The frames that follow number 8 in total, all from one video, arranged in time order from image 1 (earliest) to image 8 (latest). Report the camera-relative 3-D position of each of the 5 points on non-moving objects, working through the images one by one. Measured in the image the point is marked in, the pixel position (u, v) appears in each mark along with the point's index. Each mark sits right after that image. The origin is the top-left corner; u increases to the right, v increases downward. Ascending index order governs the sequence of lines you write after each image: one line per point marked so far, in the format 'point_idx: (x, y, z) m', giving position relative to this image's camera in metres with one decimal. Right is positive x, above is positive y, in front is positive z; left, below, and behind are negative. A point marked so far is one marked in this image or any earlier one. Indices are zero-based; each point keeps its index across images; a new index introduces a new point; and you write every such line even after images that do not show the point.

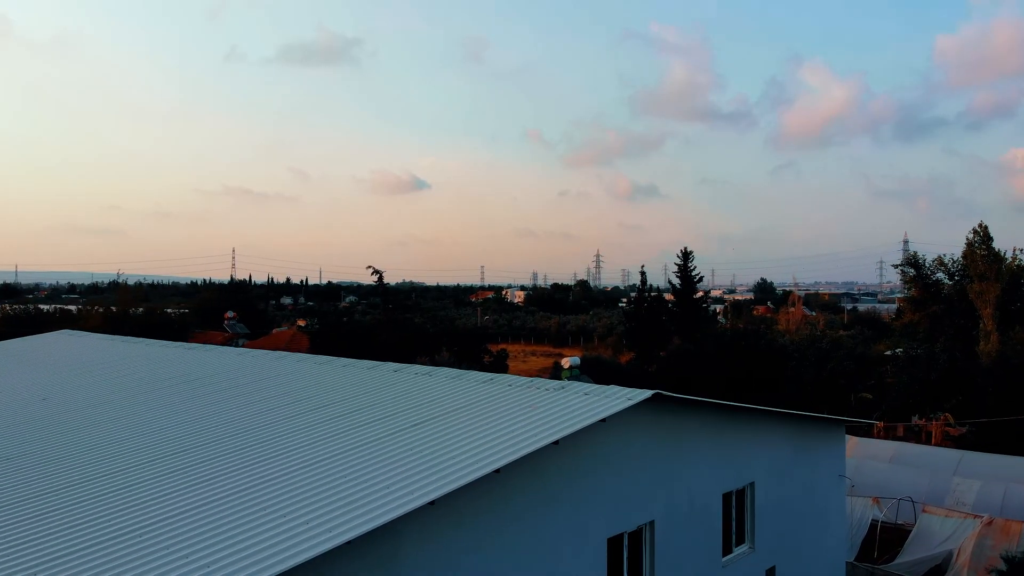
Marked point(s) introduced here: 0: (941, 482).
0: (+8.8, -4.0, +12.9) m
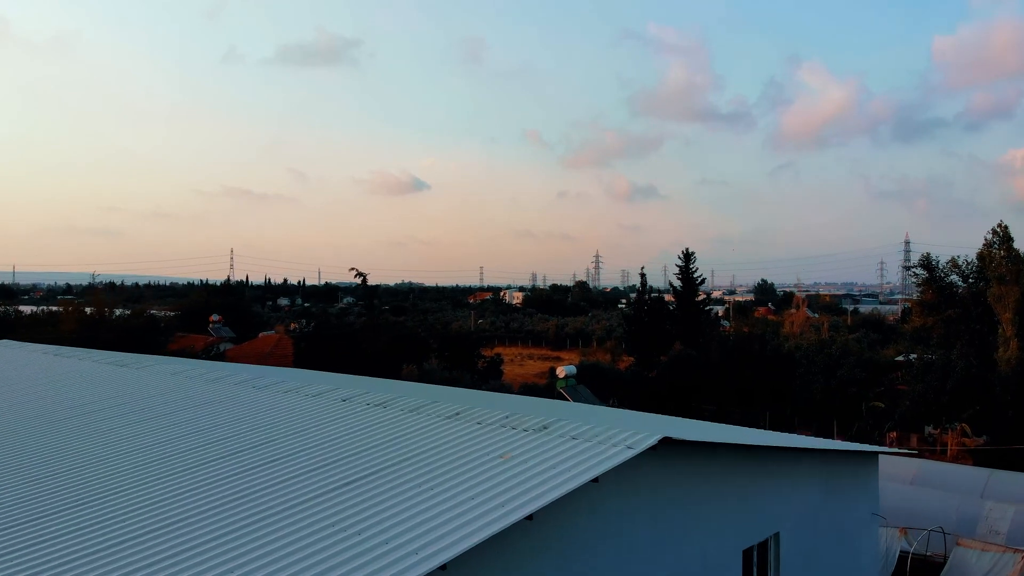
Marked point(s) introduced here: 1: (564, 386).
0: (+8.6, -4.1, +11.8) m
1: (+1.4, -2.6, +16.9) m
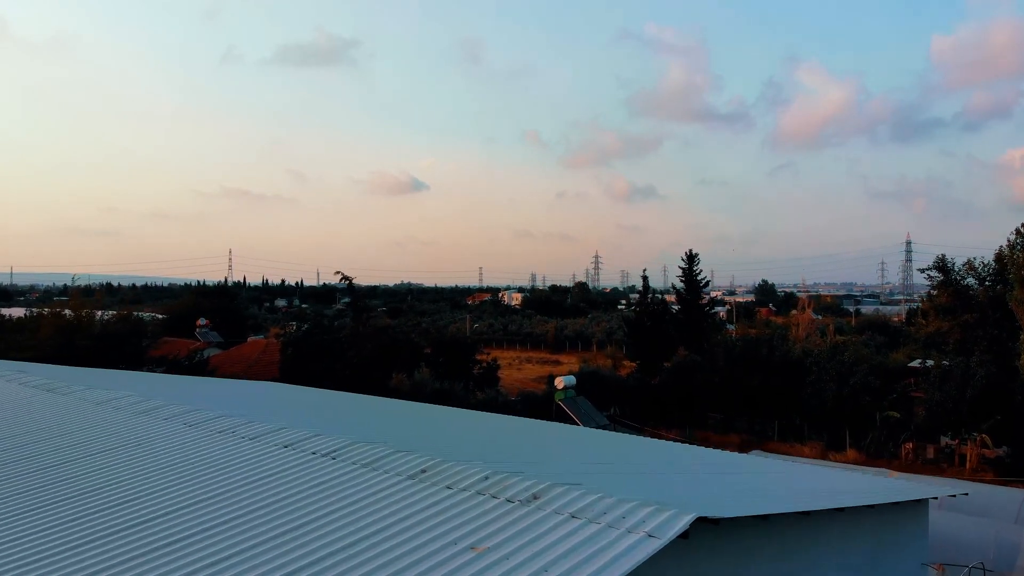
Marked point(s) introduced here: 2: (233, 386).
0: (+8.5, -4.2, +10.7) m
1: (+1.3, -2.8, +15.8) m
2: (-6.5, -2.4, +14.8) m
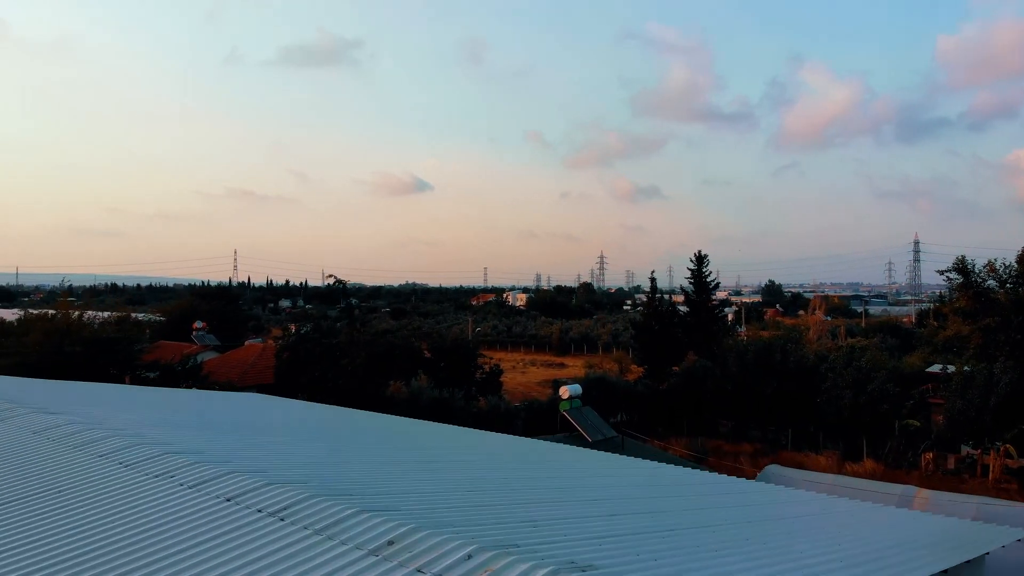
0: (+8.5, -4.3, +9.9) m
1: (+1.3, -2.9, +15.0) m
2: (-6.4, -2.5, +14.0) m
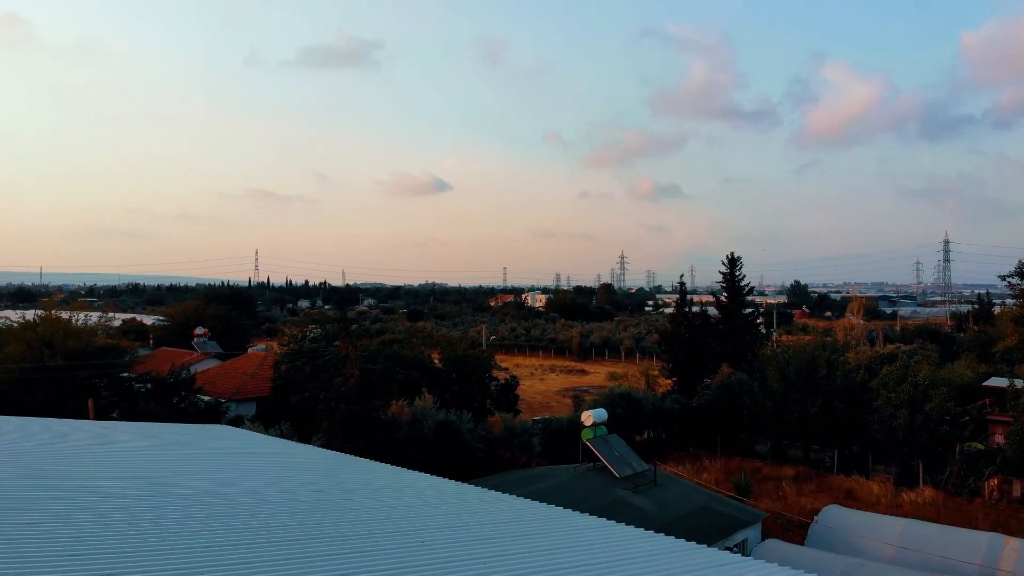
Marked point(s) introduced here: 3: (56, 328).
0: (+8.6, -4.5, +7.8) m
1: (+1.6, -3.1, +13.2) m
2: (-6.2, -2.7, +12.4) m
3: (-12.7, -1.1, +17.6) m
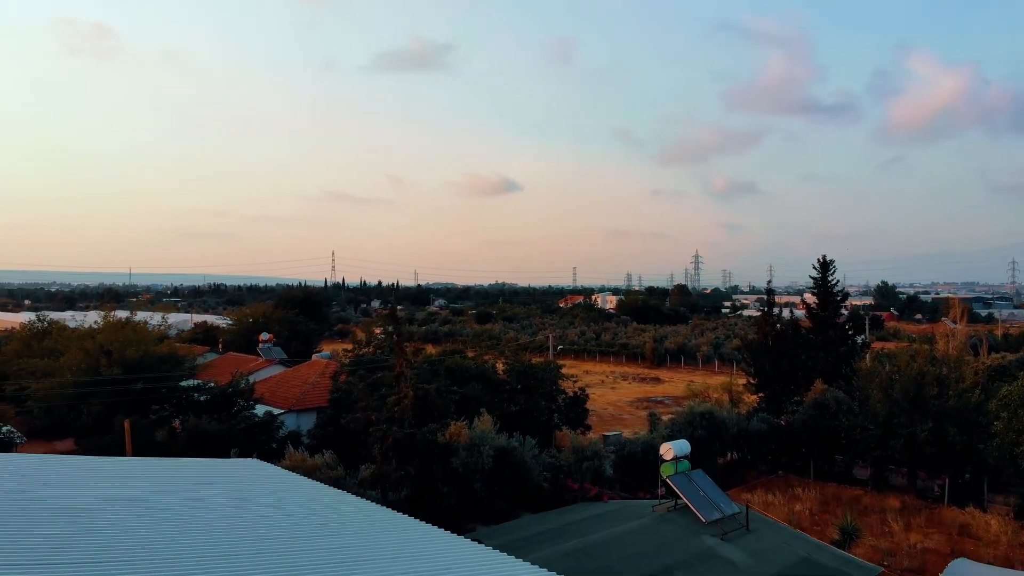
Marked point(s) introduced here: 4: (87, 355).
0: (+9.2, -4.8, +5.4) m
1: (+2.9, -3.3, +11.5) m
2: (-4.9, -3.0, +11.6) m
3: (-10.9, -1.3, +17.5) m
4: (-11.6, -1.9, +17.5) m
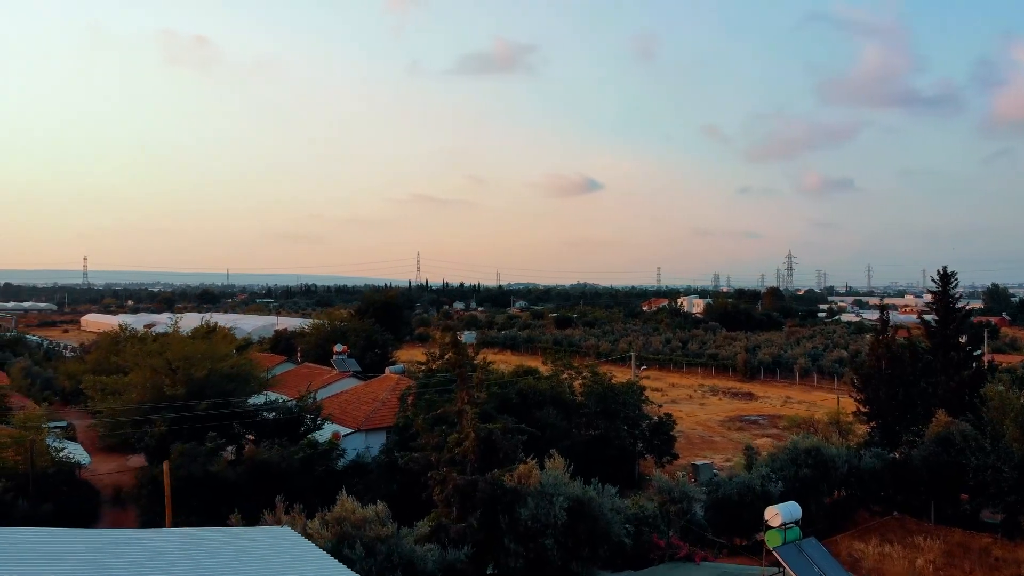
0: (+9.6, -5.3, +2.7) m
1: (+4.0, -3.8, +9.6) m
2: (-3.7, -3.4, +10.7) m
3: (-8.8, -1.8, +17.3) m
4: (-9.5, -2.3, +17.4) m
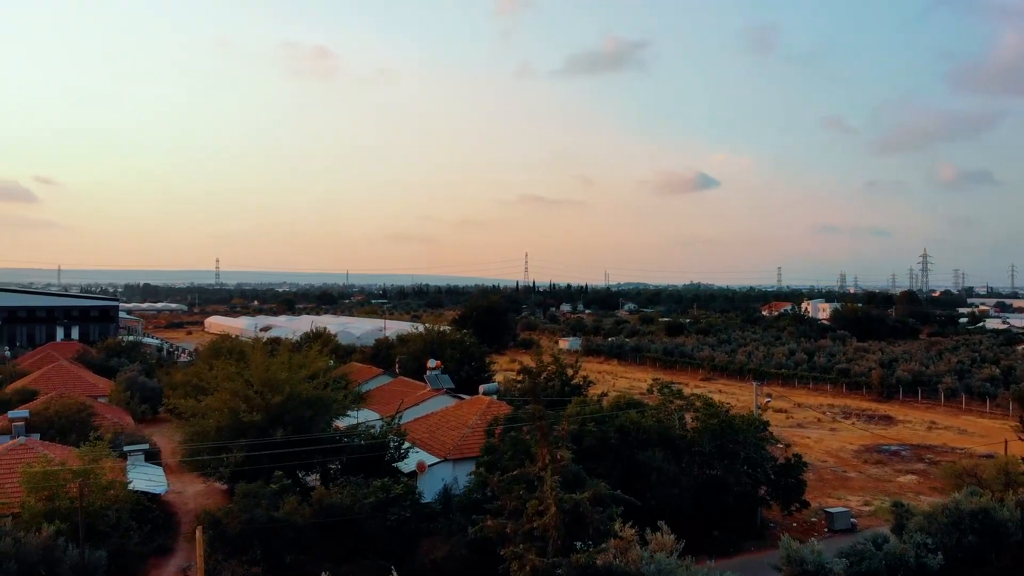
0: (+9.3, -5.9, -0.8) m
1: (+5.1, -4.4, +6.9) m
2: (-2.4, -3.9, +9.3) m
3: (-6.3, -2.2, +16.7) m
4: (-7.0, -2.8, +17.0) m
